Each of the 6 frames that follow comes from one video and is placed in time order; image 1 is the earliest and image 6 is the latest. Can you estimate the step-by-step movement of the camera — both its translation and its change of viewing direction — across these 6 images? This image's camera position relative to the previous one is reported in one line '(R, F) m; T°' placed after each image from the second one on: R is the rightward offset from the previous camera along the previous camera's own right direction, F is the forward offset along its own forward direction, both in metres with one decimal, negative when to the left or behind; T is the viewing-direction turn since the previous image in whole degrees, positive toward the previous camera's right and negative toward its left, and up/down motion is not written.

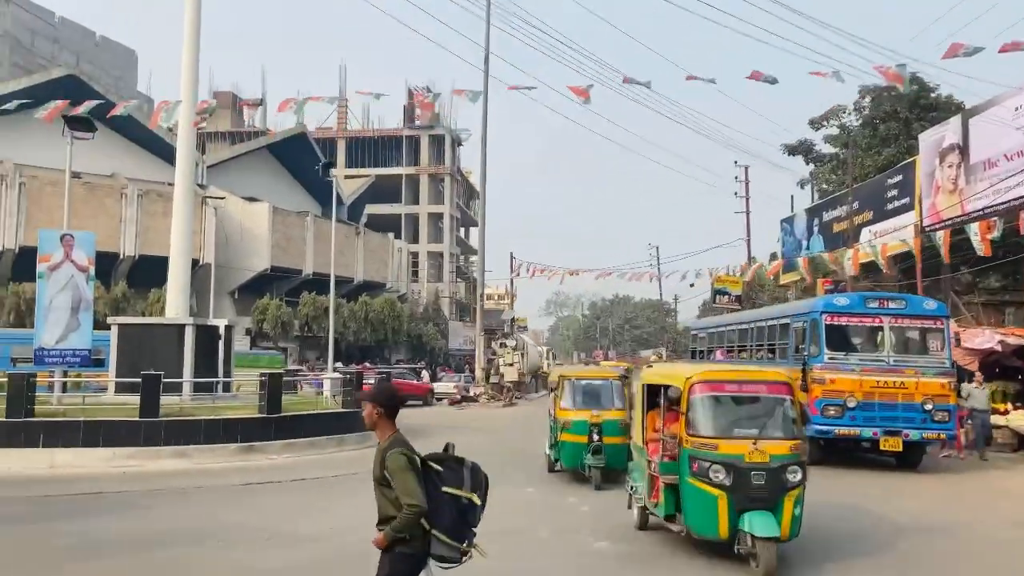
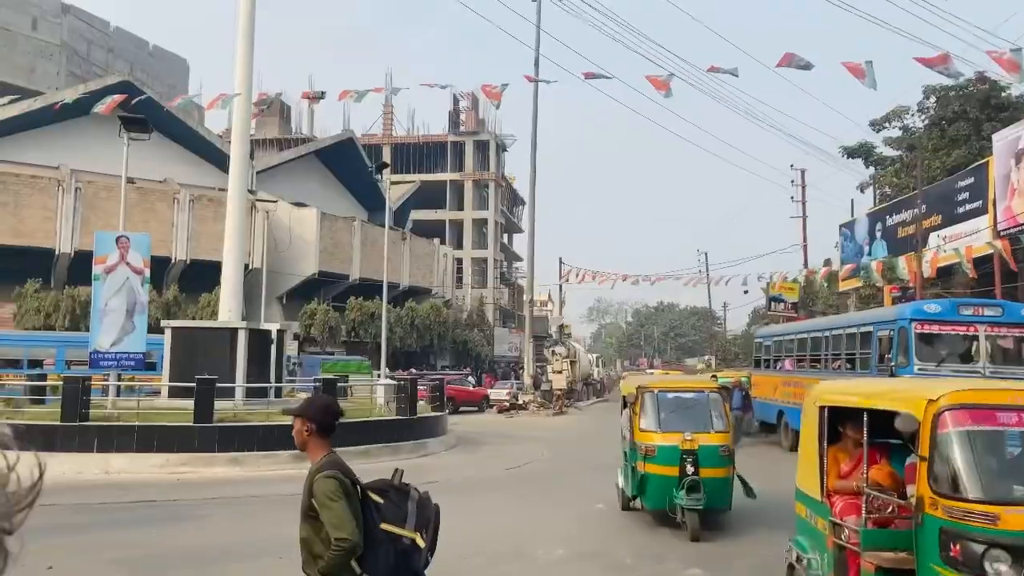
(-0.4, +0.6) m; -3°
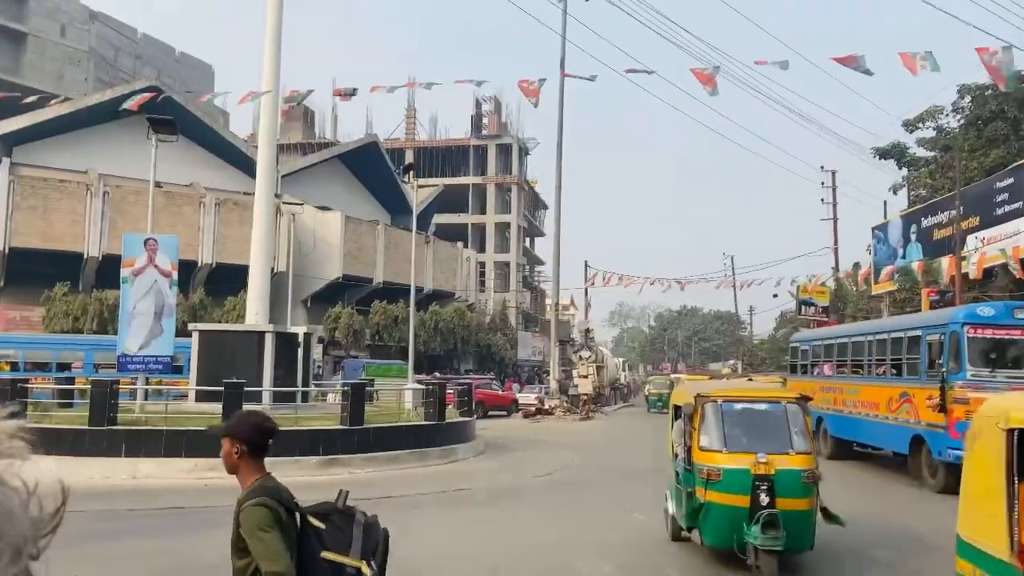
(-0.2, +0.3) m; -2°
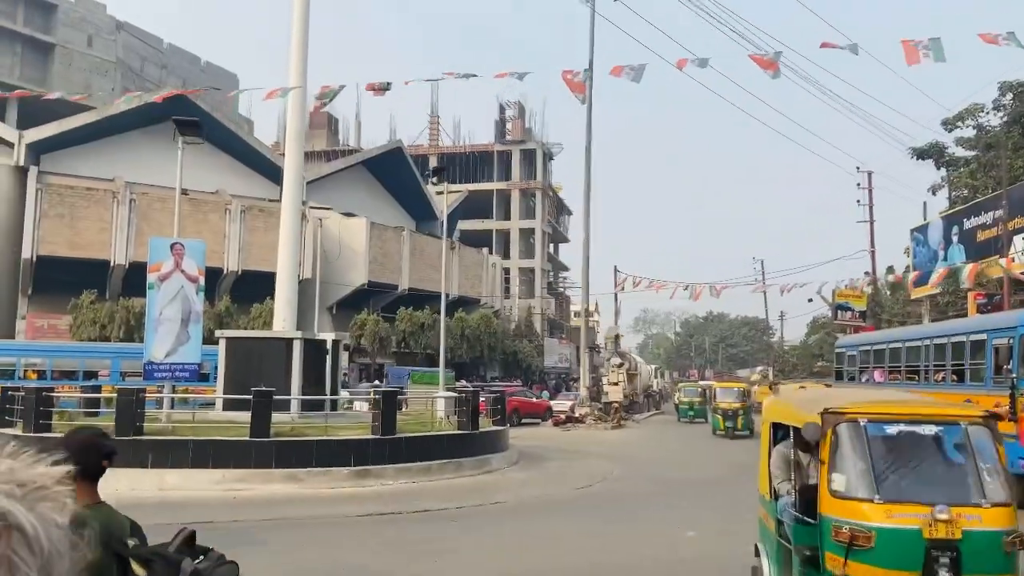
(-0.3, +0.6) m; -2°
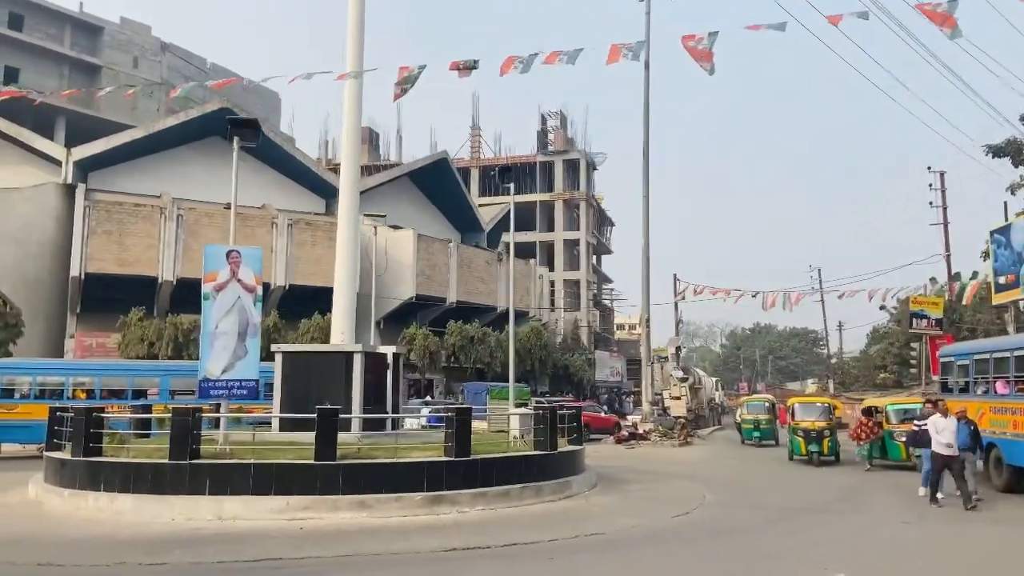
(-0.8, +1.3) m; -3°
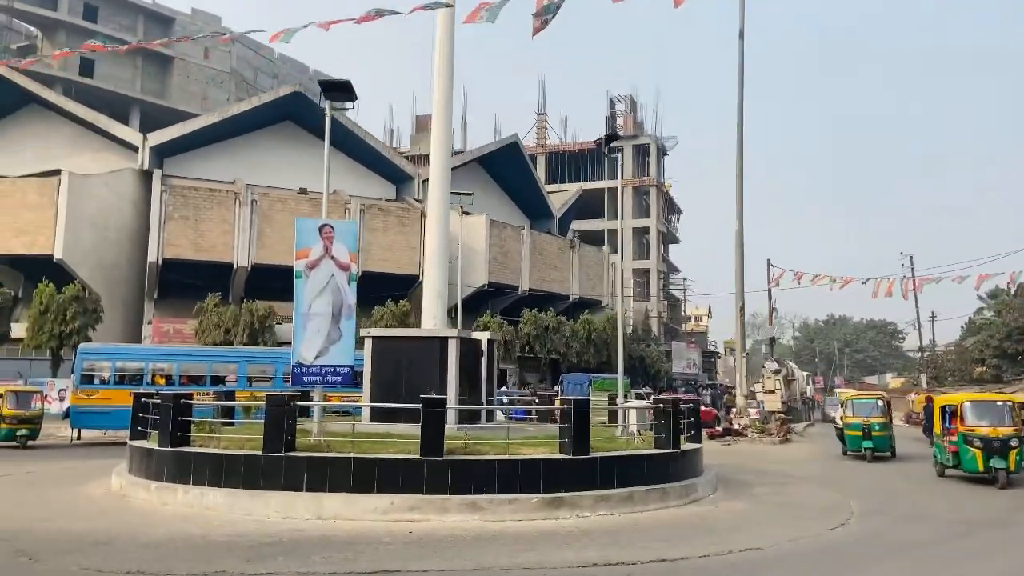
(-1.0, +1.4) m; -4°
